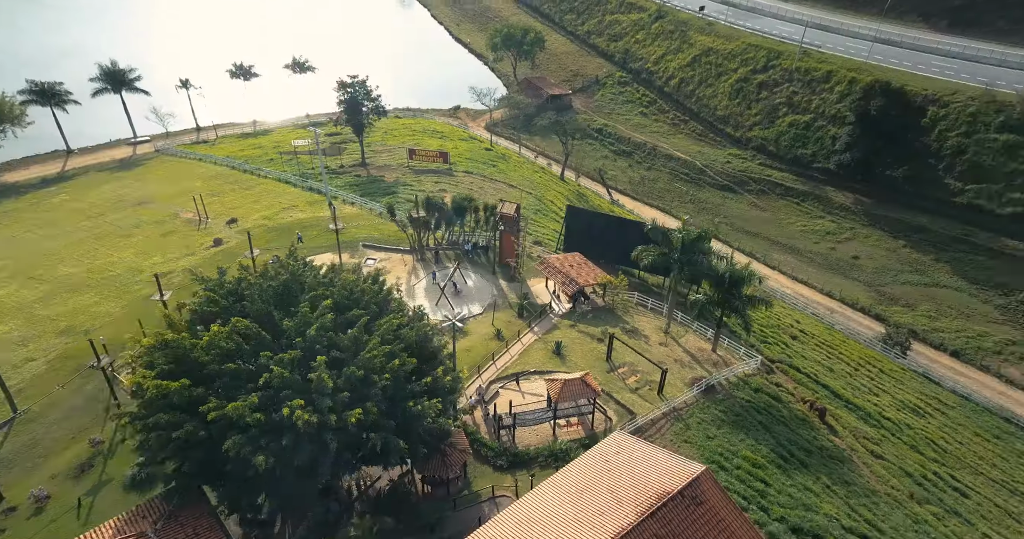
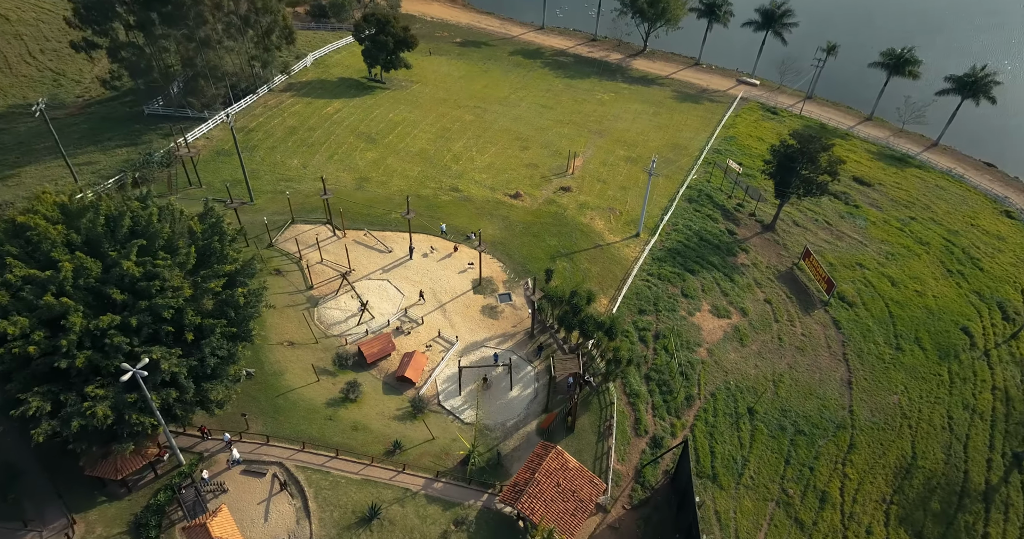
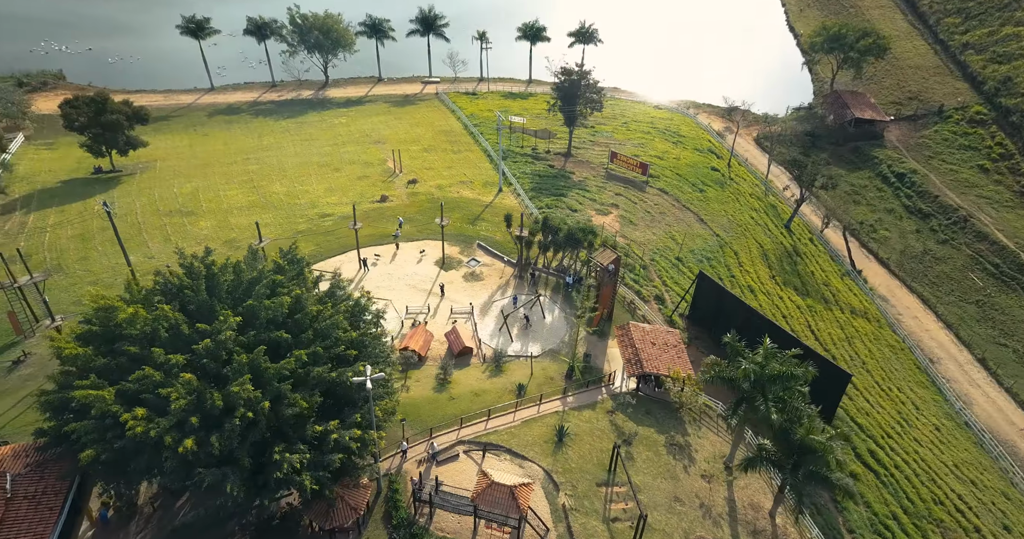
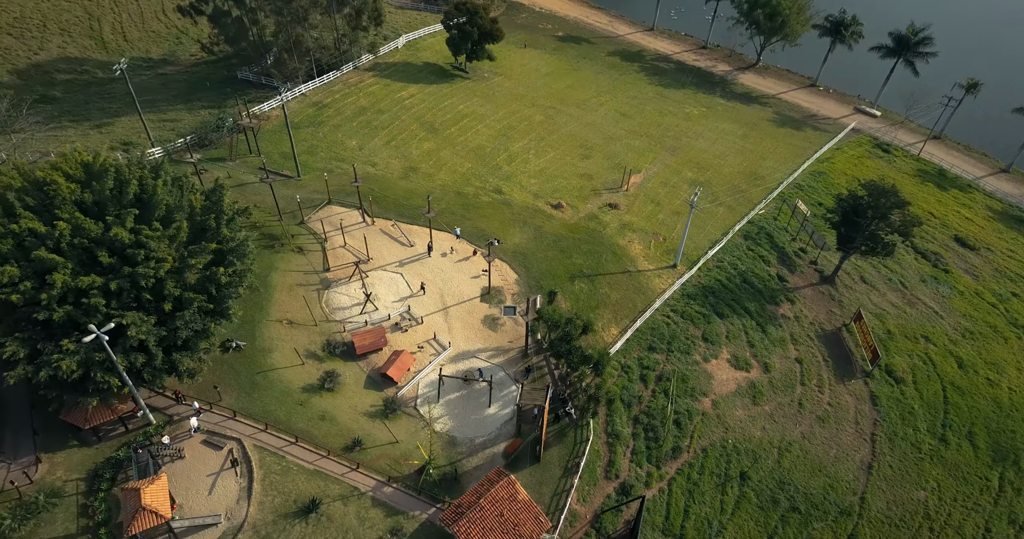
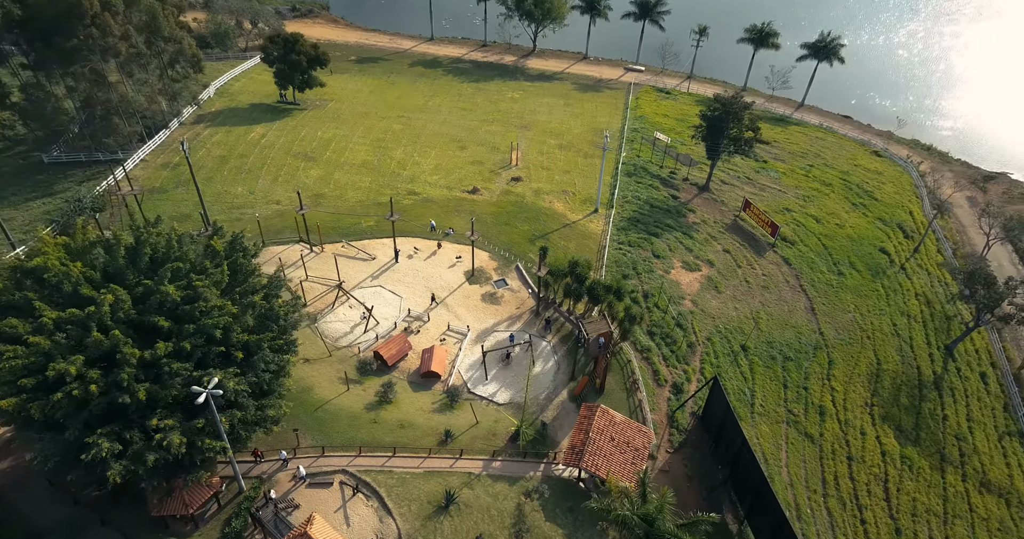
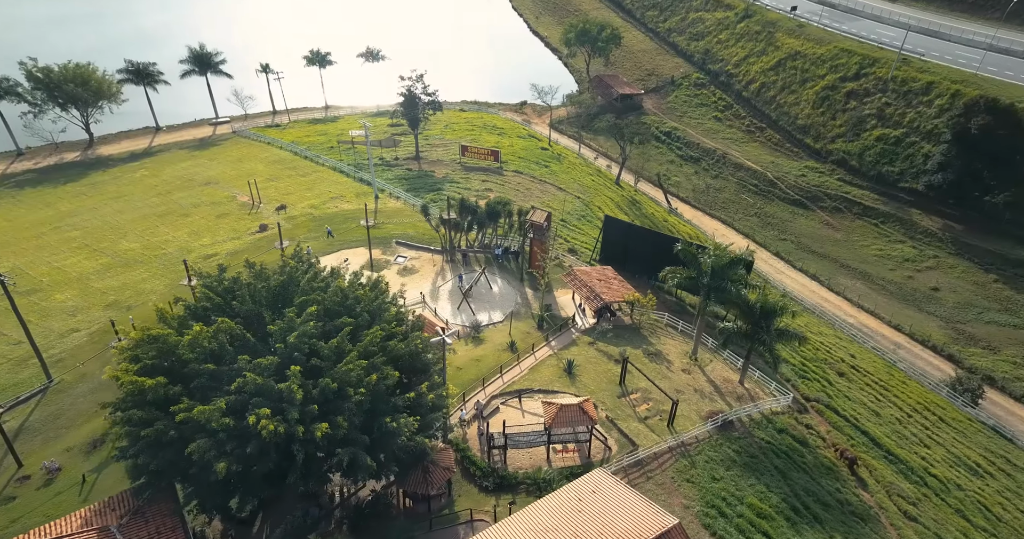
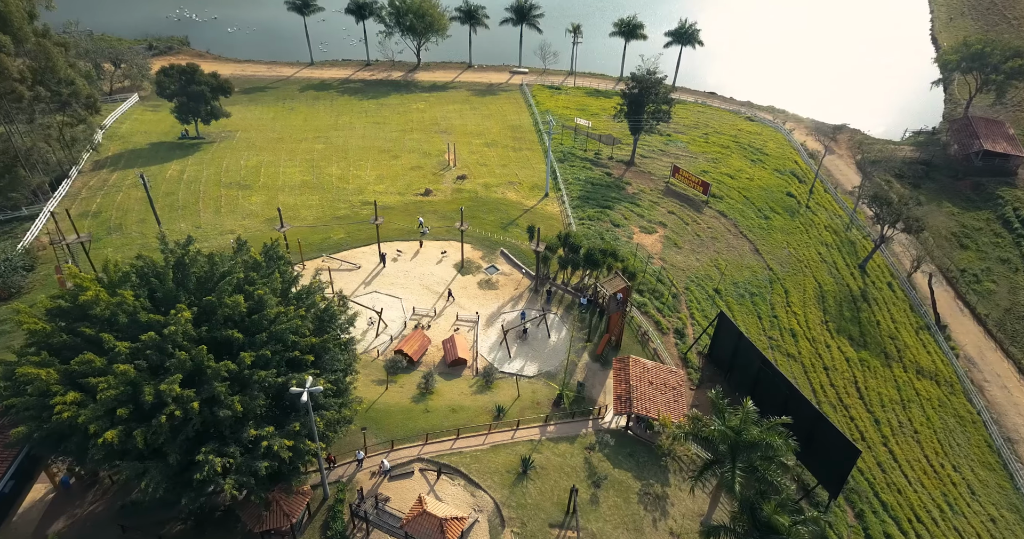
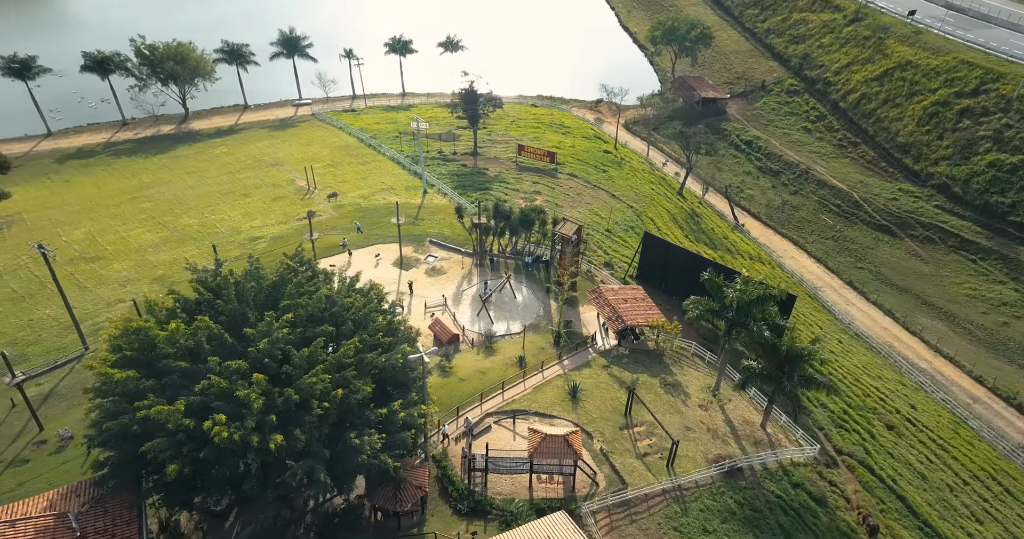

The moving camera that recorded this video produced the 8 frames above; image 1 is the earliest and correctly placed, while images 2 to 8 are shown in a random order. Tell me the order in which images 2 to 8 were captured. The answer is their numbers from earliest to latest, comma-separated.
6, 8, 3, 7, 5, 2, 4
